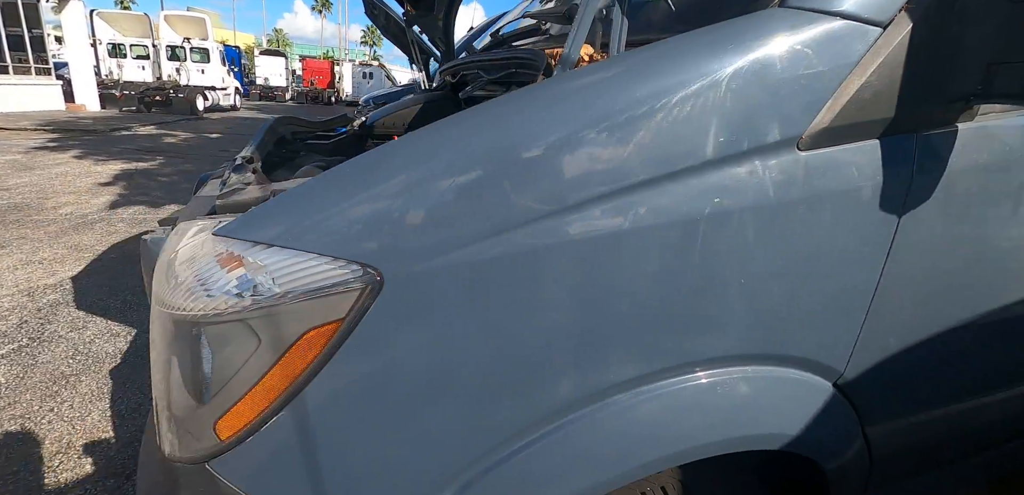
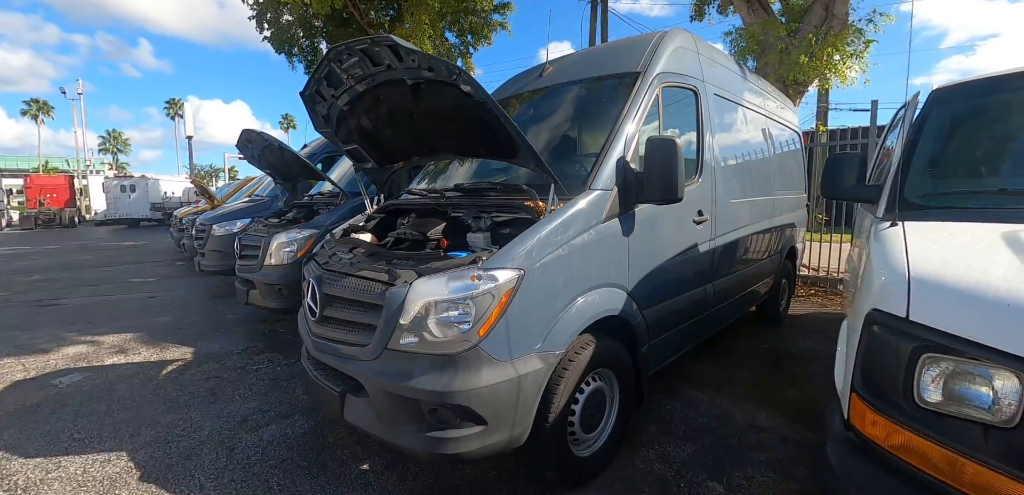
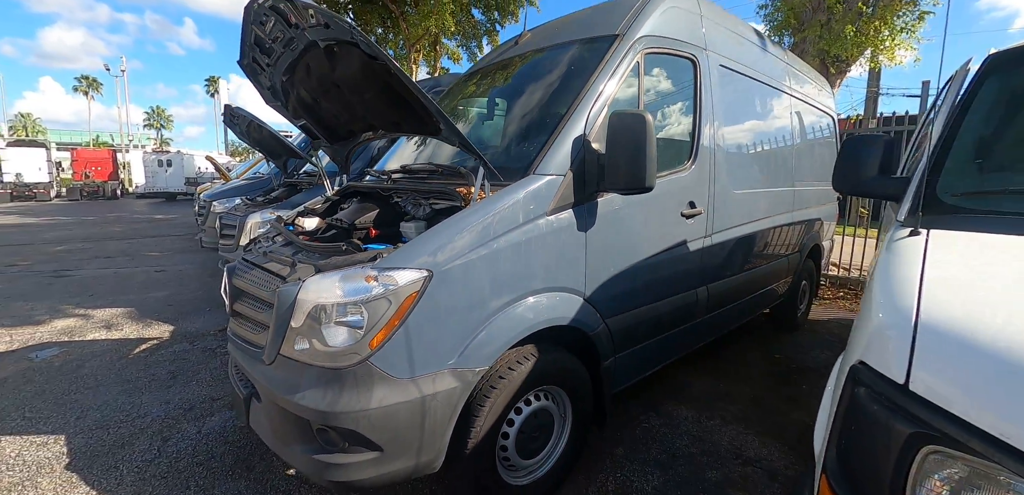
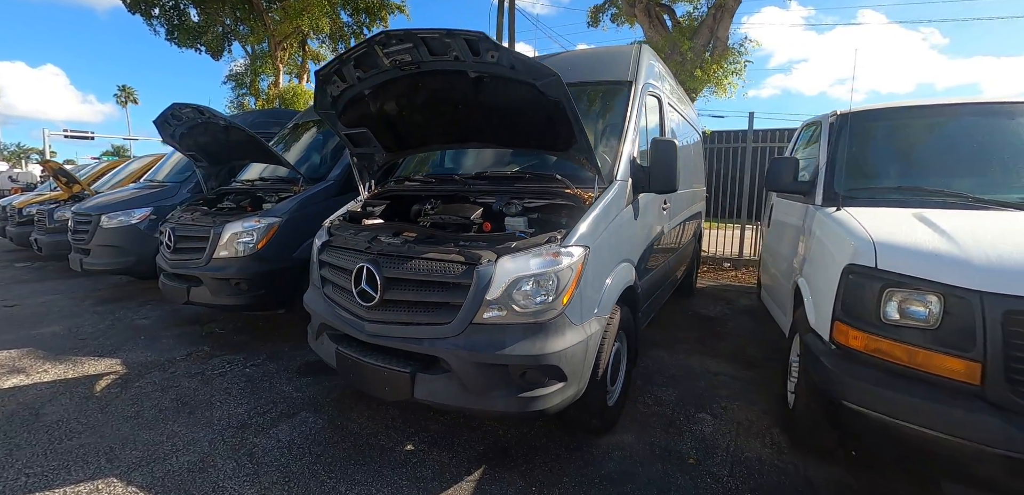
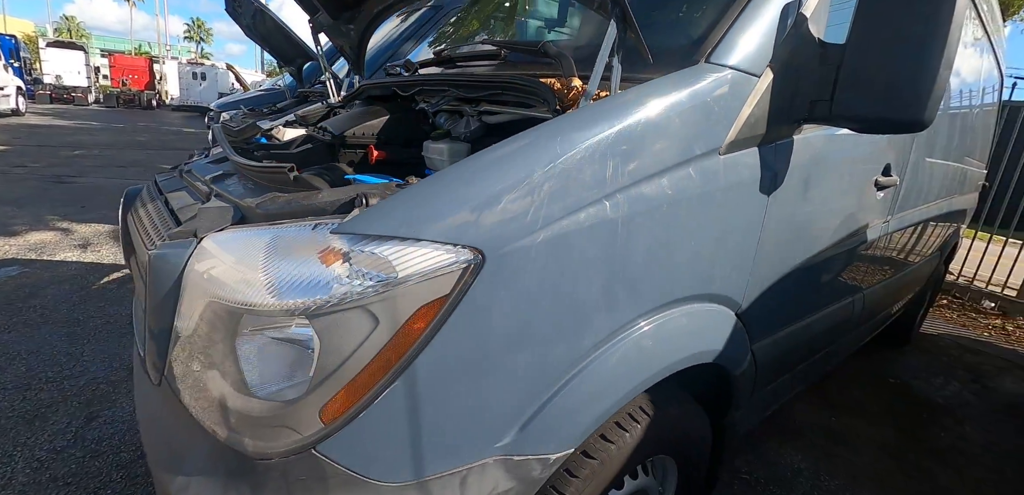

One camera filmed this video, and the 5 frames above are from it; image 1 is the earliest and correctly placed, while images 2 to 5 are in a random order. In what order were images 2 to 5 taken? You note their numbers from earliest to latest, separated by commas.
5, 3, 2, 4
